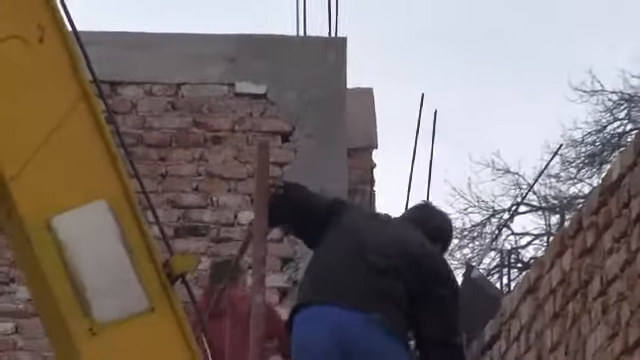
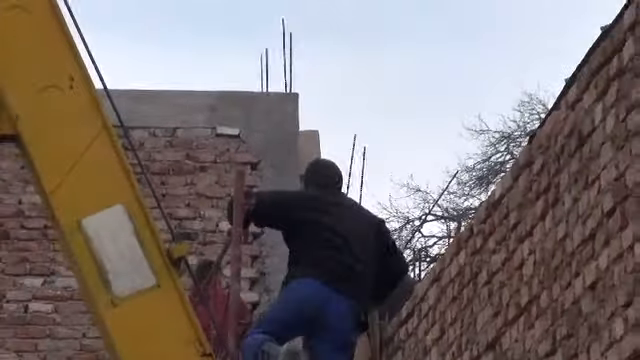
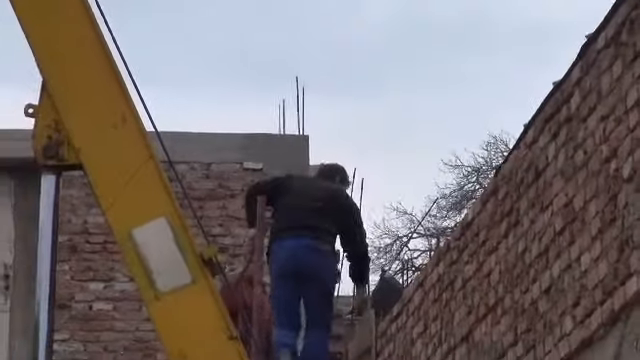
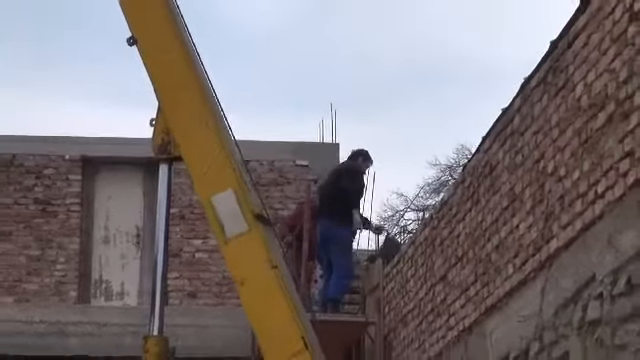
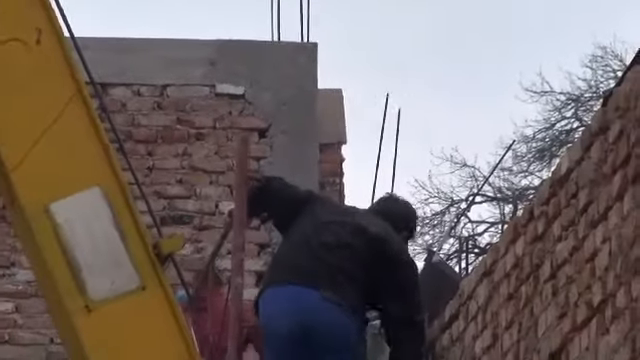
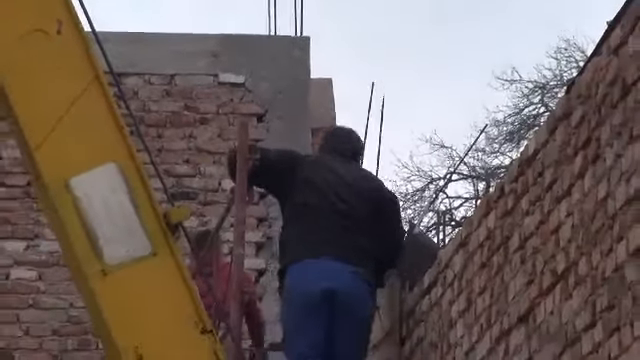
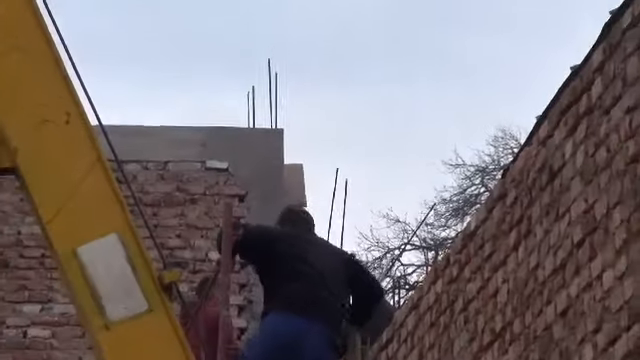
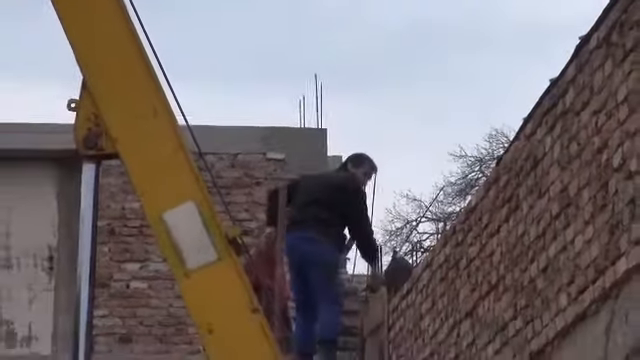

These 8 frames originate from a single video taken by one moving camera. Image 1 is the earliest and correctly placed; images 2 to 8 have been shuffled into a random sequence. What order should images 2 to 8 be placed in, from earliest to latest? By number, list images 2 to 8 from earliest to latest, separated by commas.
5, 6, 2, 7, 3, 8, 4
